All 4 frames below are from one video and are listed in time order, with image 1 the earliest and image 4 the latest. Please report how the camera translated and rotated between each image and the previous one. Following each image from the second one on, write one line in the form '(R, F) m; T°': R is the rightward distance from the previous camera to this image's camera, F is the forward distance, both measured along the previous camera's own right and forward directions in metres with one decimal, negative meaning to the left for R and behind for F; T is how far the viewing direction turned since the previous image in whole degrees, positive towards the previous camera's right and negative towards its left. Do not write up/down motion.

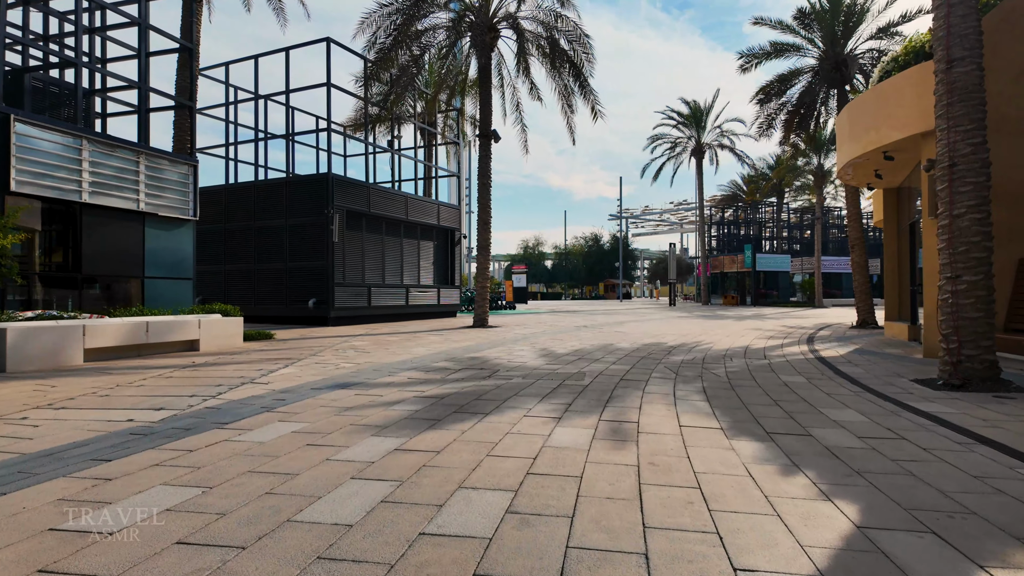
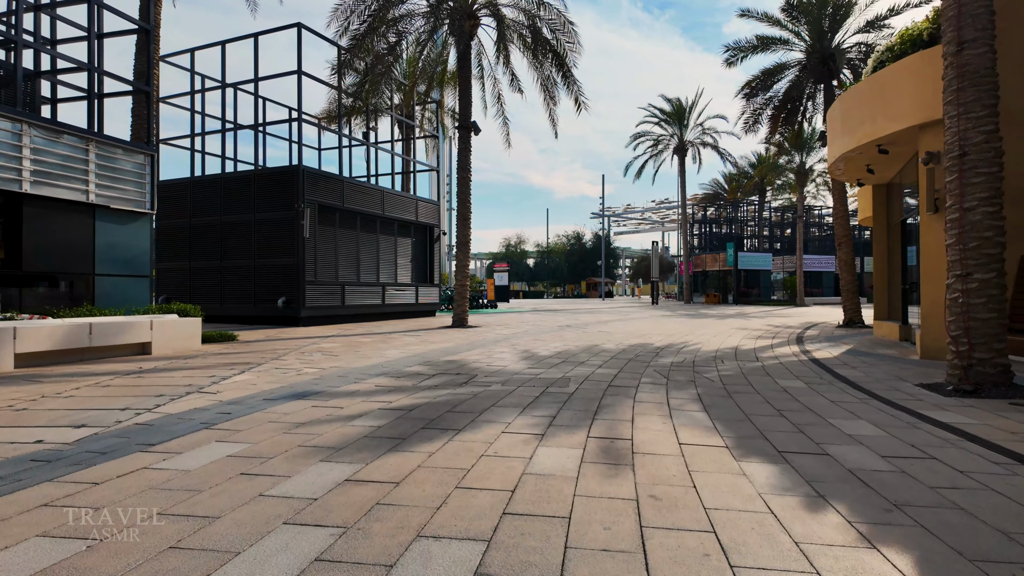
(0.0, +0.7) m; +2°
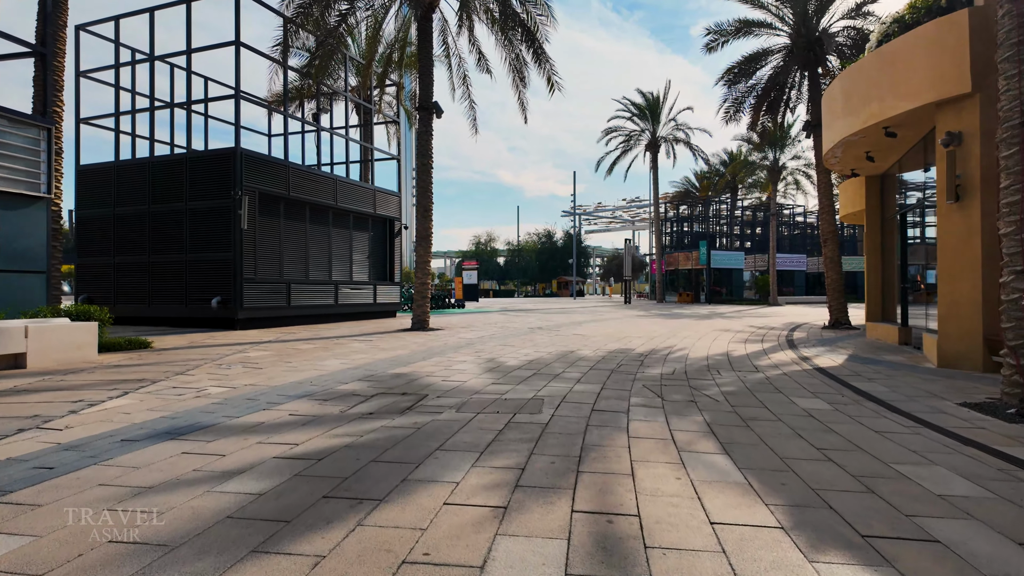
(+0.1, +1.6) m; +3°
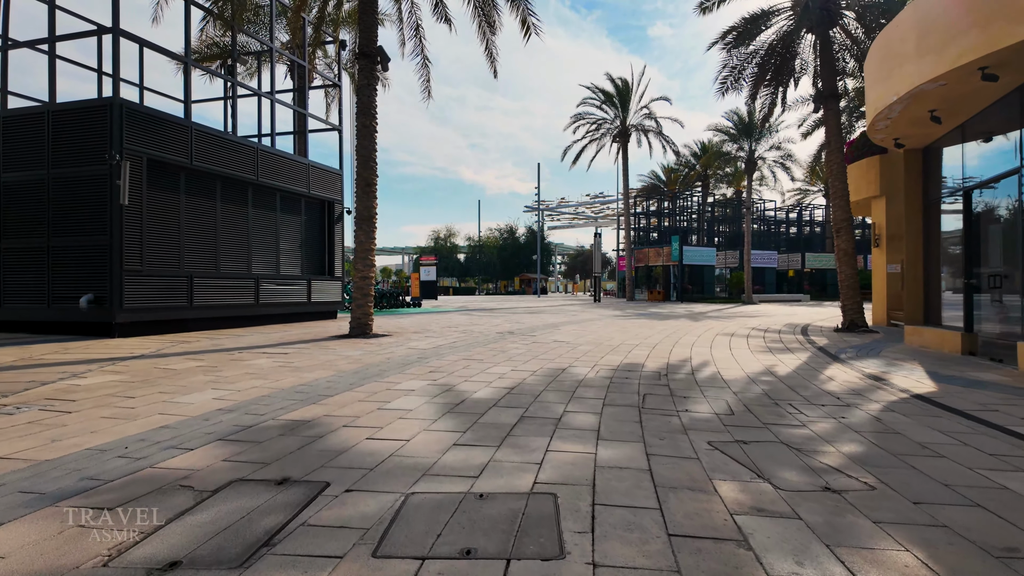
(-0.1, +3.2) m; +4°
